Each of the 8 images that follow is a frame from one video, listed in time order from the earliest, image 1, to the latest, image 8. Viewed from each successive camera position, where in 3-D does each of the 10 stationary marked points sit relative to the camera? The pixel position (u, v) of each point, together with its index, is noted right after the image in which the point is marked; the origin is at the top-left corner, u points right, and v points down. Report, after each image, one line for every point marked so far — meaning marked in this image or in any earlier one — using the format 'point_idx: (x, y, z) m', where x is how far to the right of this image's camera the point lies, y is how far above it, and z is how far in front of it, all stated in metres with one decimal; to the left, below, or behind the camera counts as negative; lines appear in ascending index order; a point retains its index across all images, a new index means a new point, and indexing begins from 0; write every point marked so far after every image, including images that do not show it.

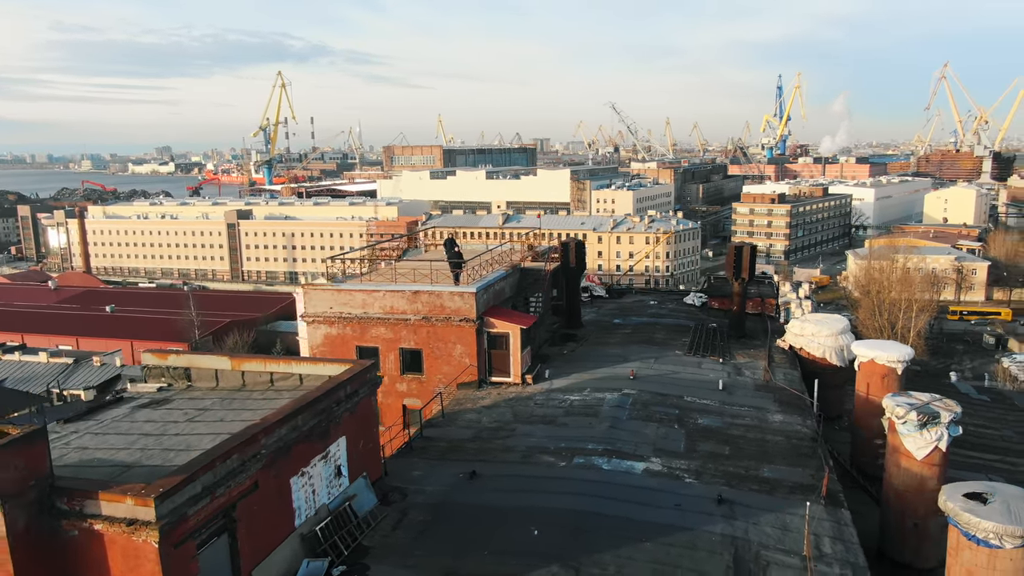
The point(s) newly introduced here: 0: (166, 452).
0: (-2.4, -1.2, +5.4) m
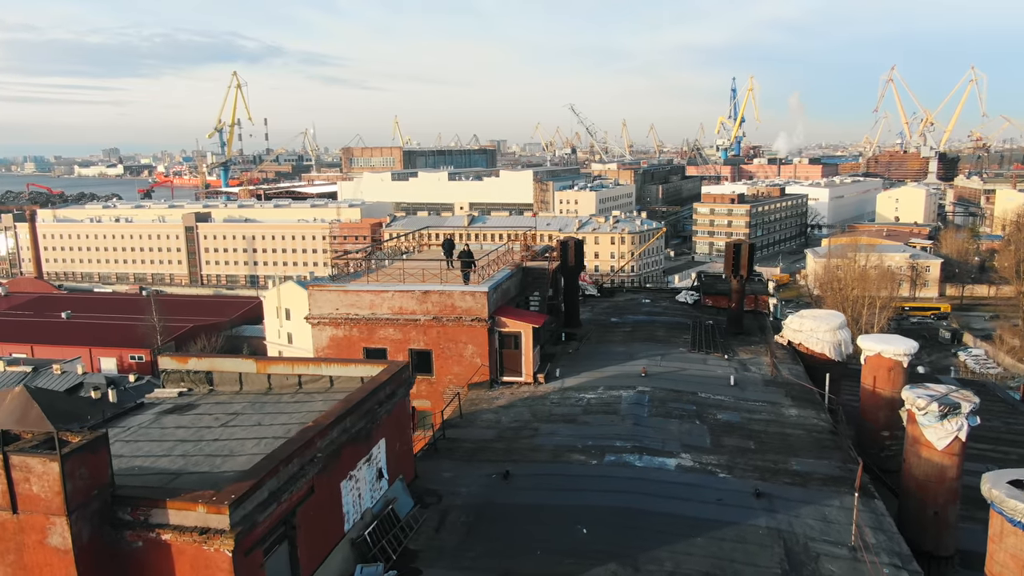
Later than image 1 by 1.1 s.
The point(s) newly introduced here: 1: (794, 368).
0: (-2.0, -1.2, +5.2) m
1: (+3.9, -1.1, +10.4) m
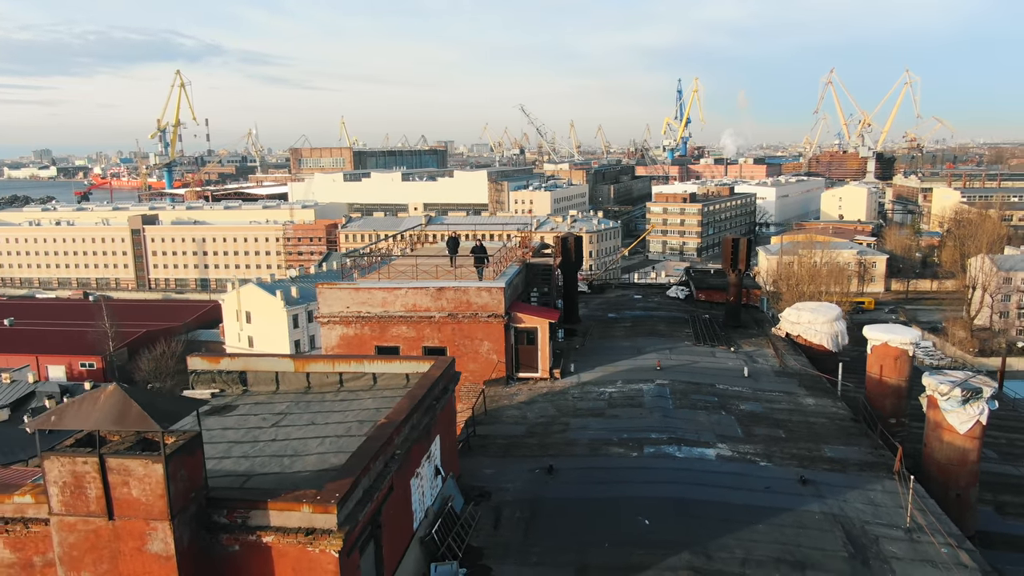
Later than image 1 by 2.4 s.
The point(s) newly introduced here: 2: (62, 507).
0: (-1.5, -1.1, +5.0) m
1: (+4.0, -1.0, +10.6) m
2: (-2.2, -1.1, +3.7) m
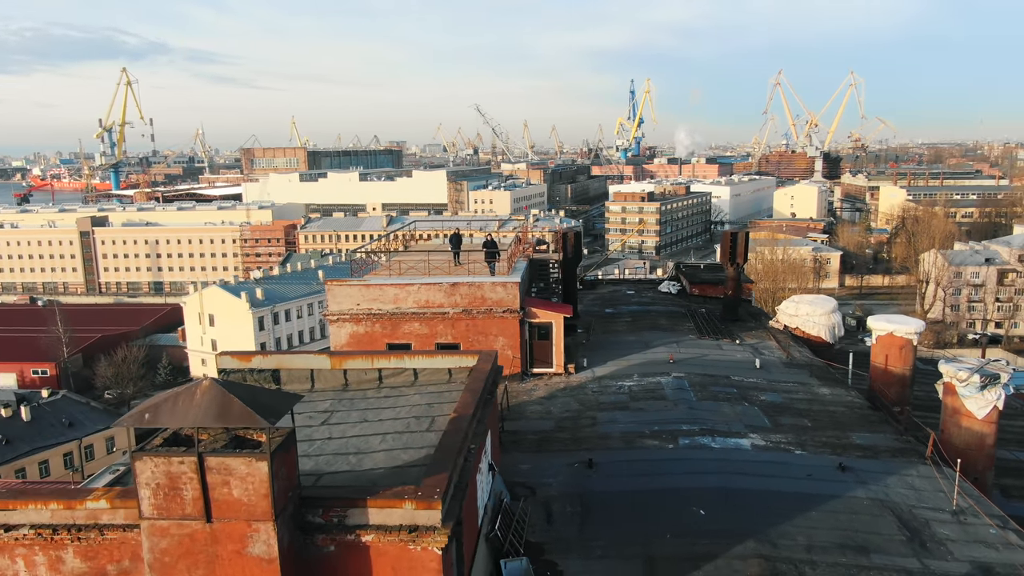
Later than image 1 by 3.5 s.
0: (-1.1, -1.1, +4.8) m
1: (+4.1, -0.9, +10.8) m
2: (-1.6, -1.0, +3.5) m
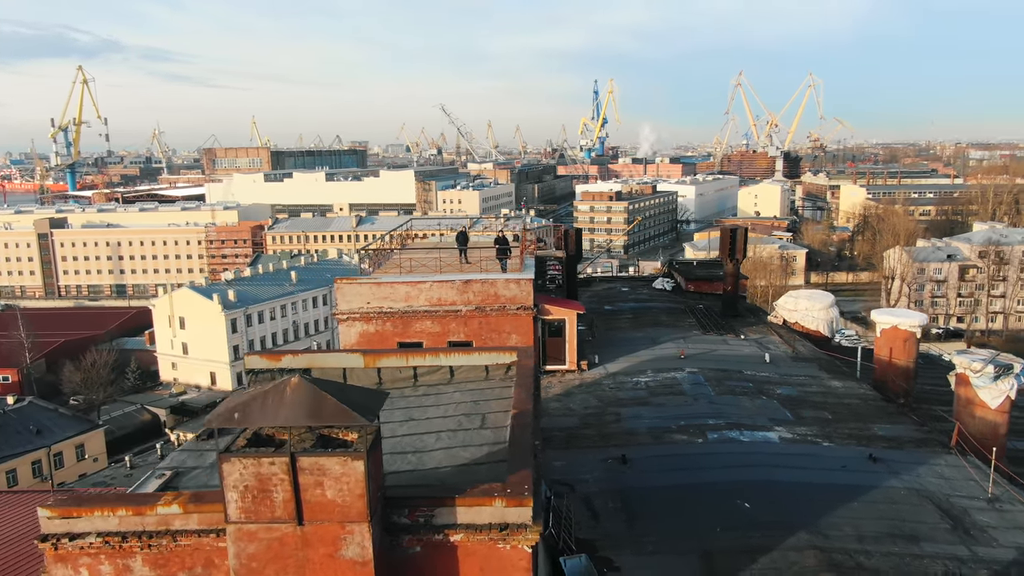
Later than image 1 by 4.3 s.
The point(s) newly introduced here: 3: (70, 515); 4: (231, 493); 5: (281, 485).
0: (-0.7, -1.0, +4.7) m
1: (+4.2, -0.8, +10.9) m
2: (-1.2, -1.0, +3.3) m
3: (-2.1, -1.1, +3.7) m
4: (-1.2, -0.9, +3.3) m
5: (-1.0, -0.8, +3.3) m
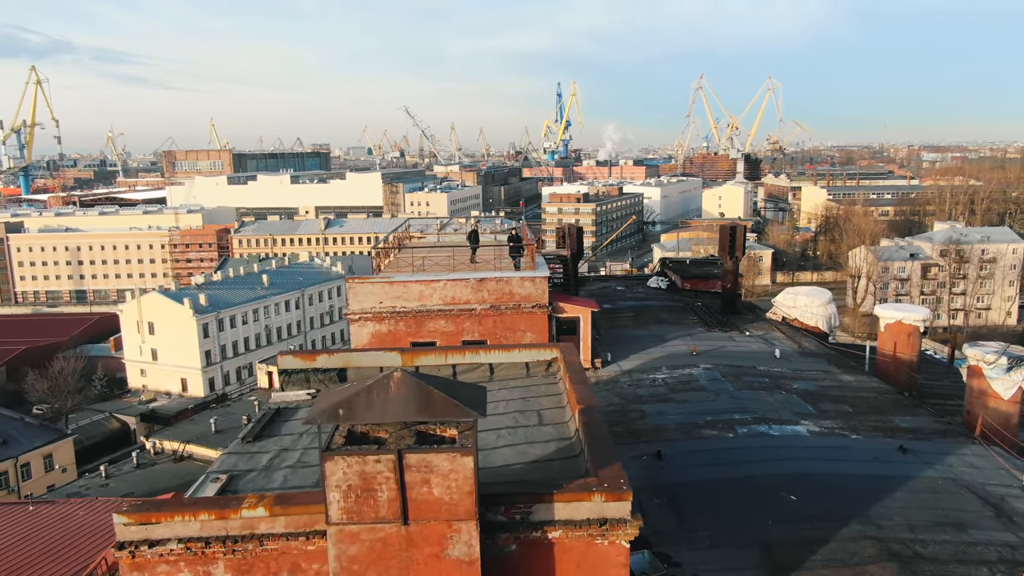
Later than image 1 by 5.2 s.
0: (-0.3, -1.0, +4.6) m
1: (+4.3, -0.8, +11.0) m
2: (-0.7, -0.9, +3.2) m
3: (-1.7, -1.1, +3.5) m
4: (-0.7, -0.9, +3.2) m
5: (-0.5, -0.8, +3.2) m
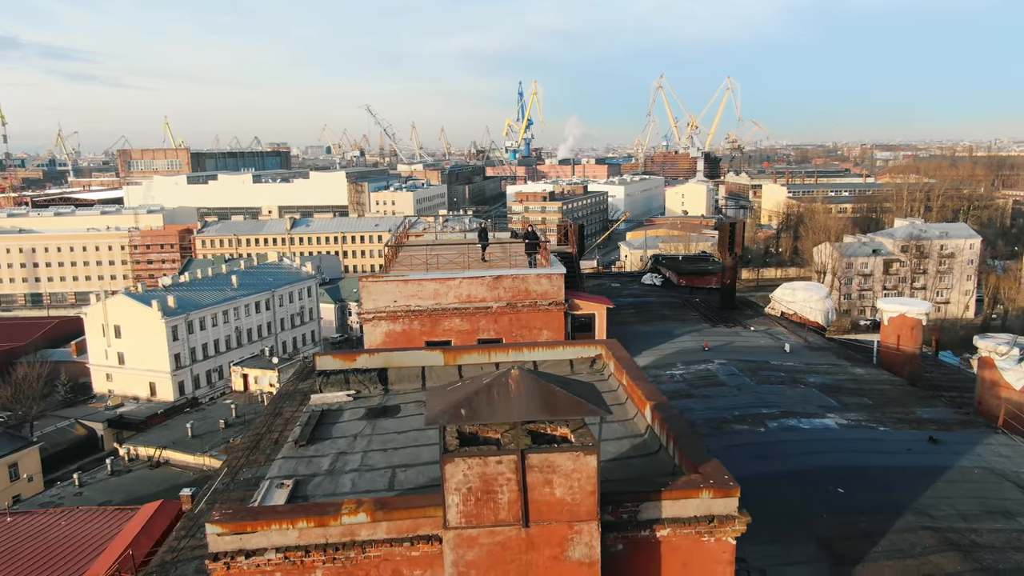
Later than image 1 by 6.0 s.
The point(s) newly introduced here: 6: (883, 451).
0: (+0.1, -1.0, +4.5) m
1: (+4.4, -0.7, +11.2) m
2: (-0.2, -0.9, +3.1) m
3: (-1.2, -1.0, +3.3) m
4: (-0.2, -0.8, +3.1) m
5: (0.0, -0.8, +3.1) m
6: (+3.2, -1.4, +6.7) m
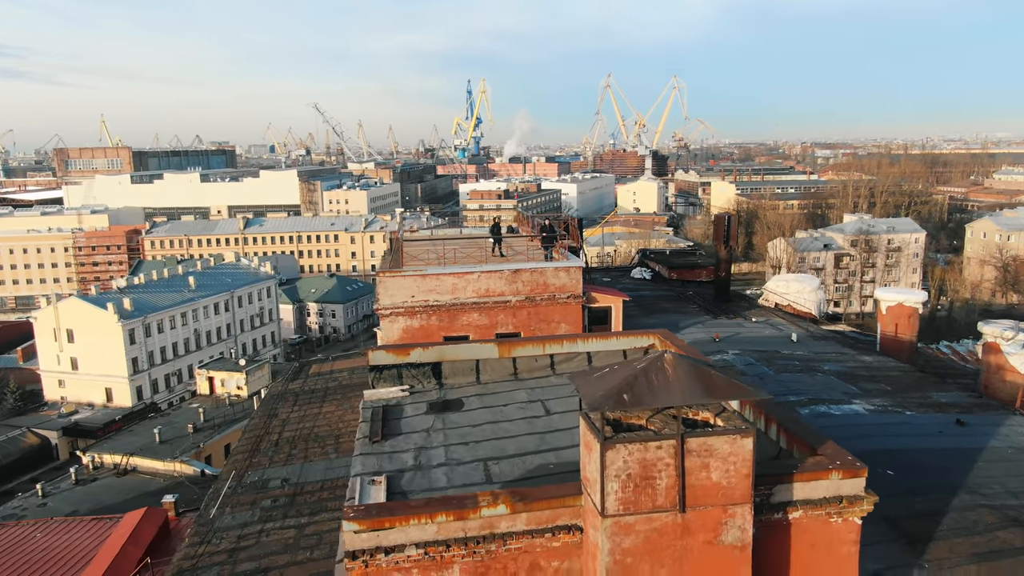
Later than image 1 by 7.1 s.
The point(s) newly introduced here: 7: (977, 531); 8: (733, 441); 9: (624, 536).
0: (+0.7, -0.9, +4.5) m
1: (+4.5, -0.5, +11.4) m
2: (+0.4, -0.9, +3.0) m
3: (-0.5, -1.0, +3.2) m
4: (+0.4, -0.8, +3.0) m
5: (+0.6, -0.7, +3.0) m
6: (+3.6, -1.3, +6.8) m
7: (+3.1, -1.6, +5.1) m
8: (+0.9, -0.6, +3.1) m
9: (+0.4, -1.0, +3.1) m
